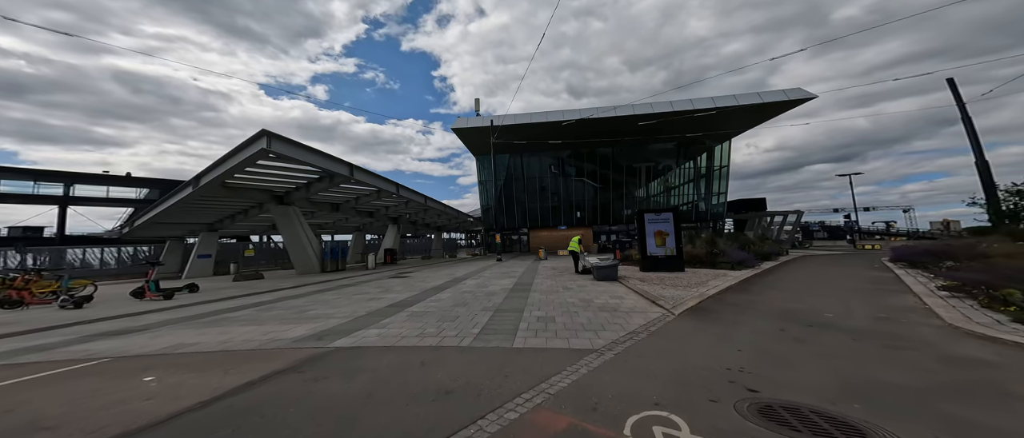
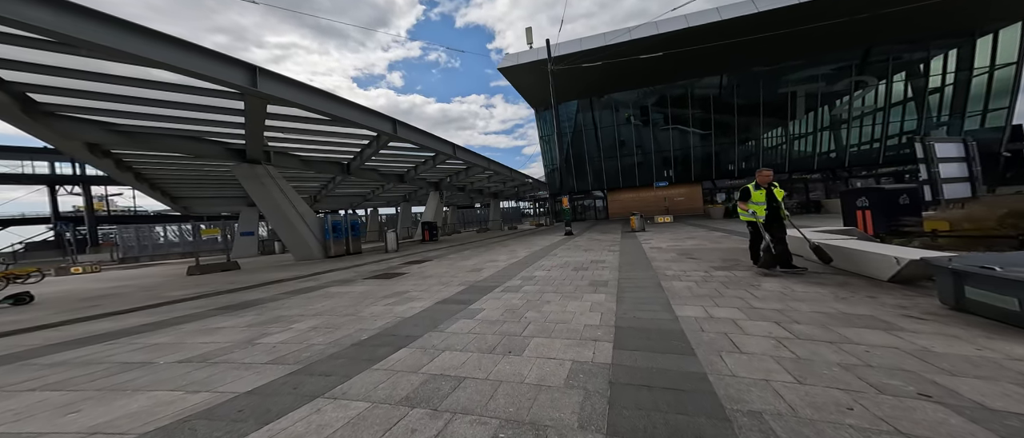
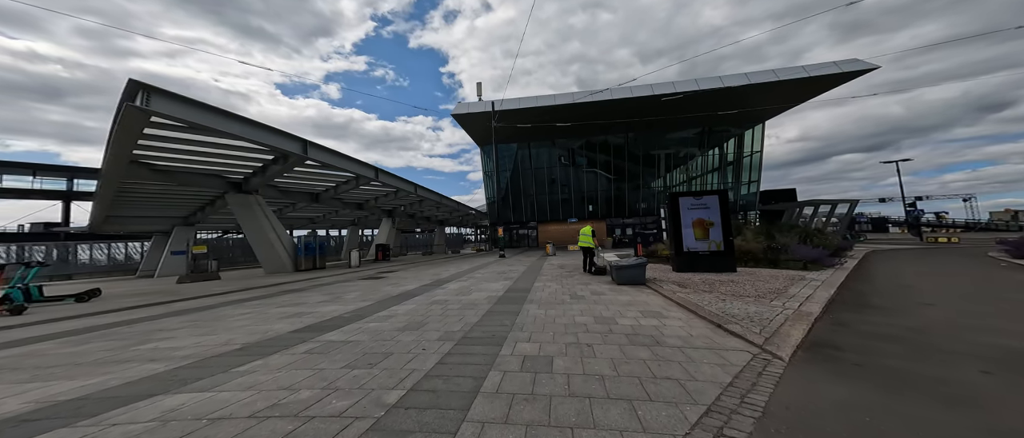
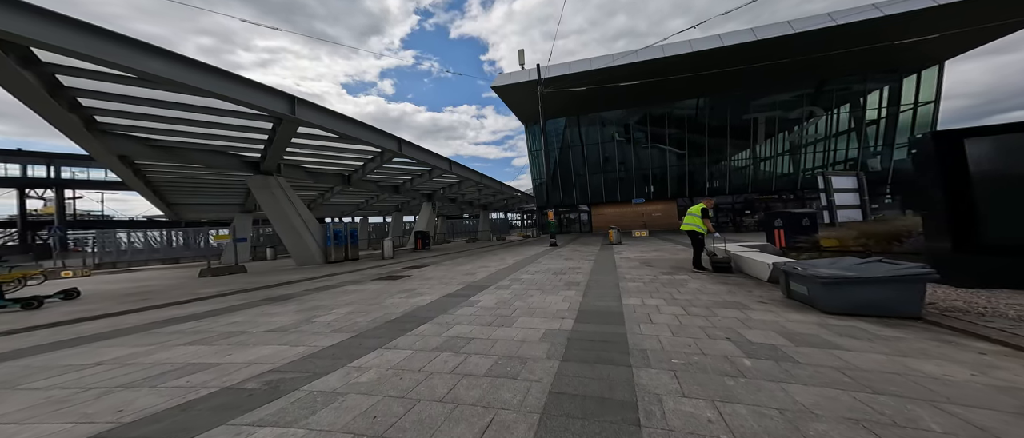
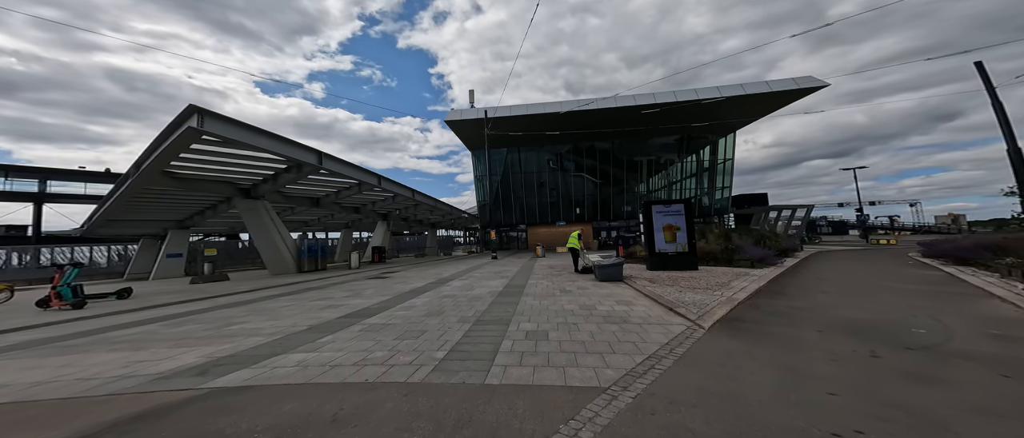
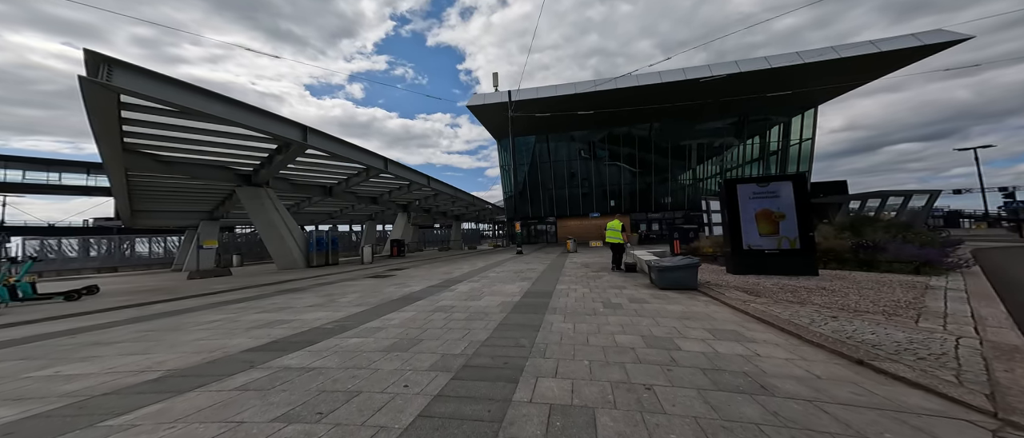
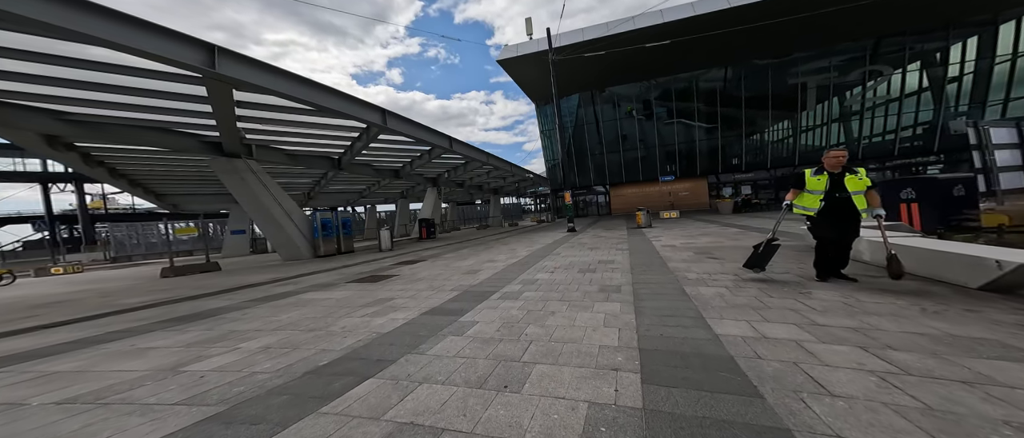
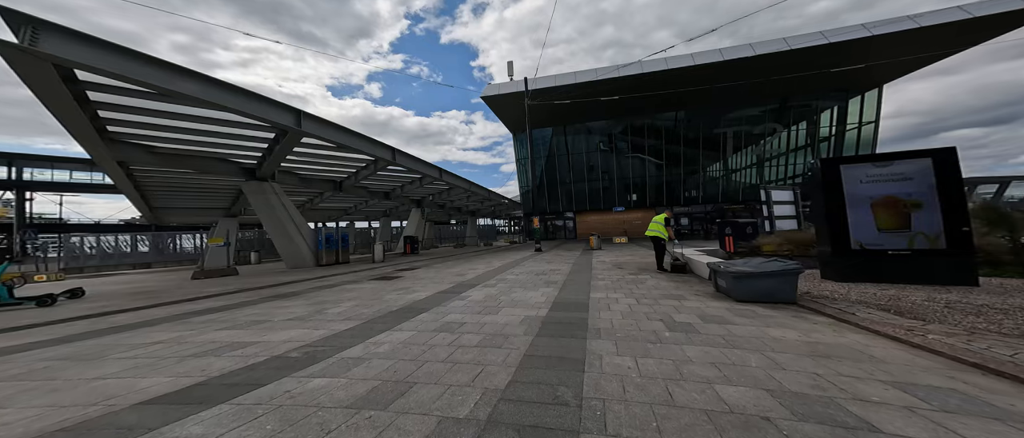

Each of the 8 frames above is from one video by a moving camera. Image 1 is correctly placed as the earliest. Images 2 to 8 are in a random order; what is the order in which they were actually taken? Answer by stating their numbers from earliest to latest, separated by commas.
5, 3, 6, 8, 4, 2, 7
